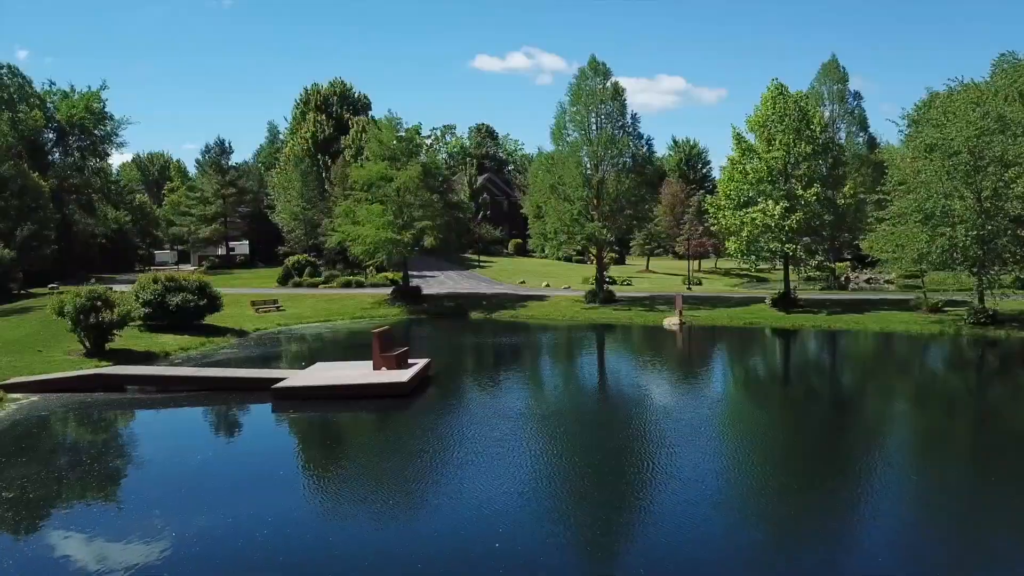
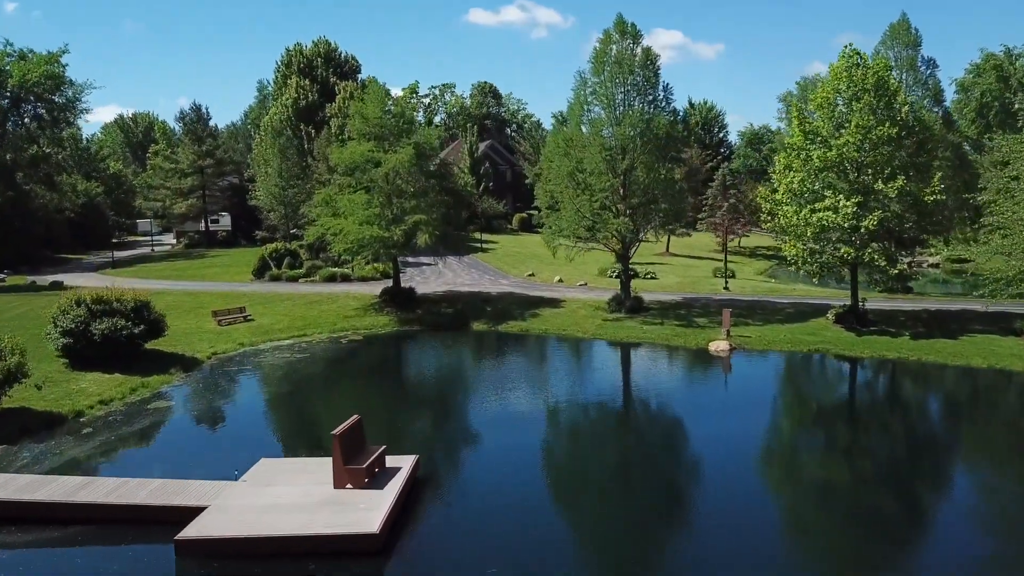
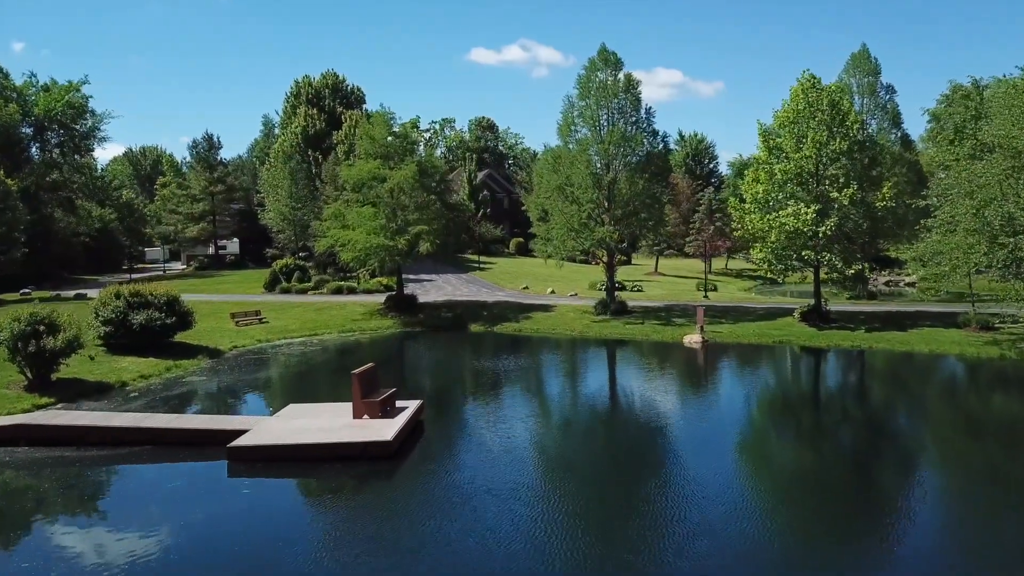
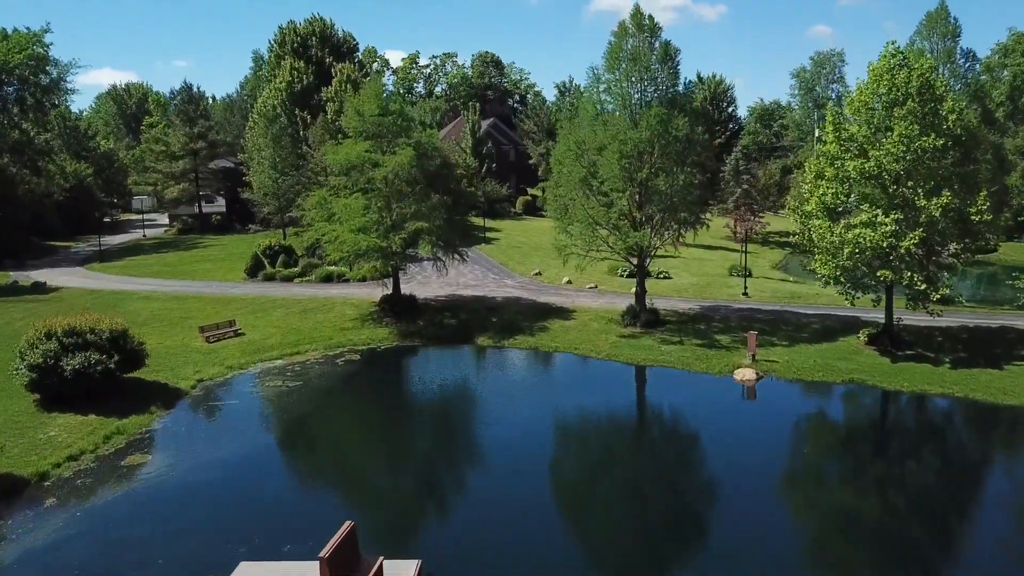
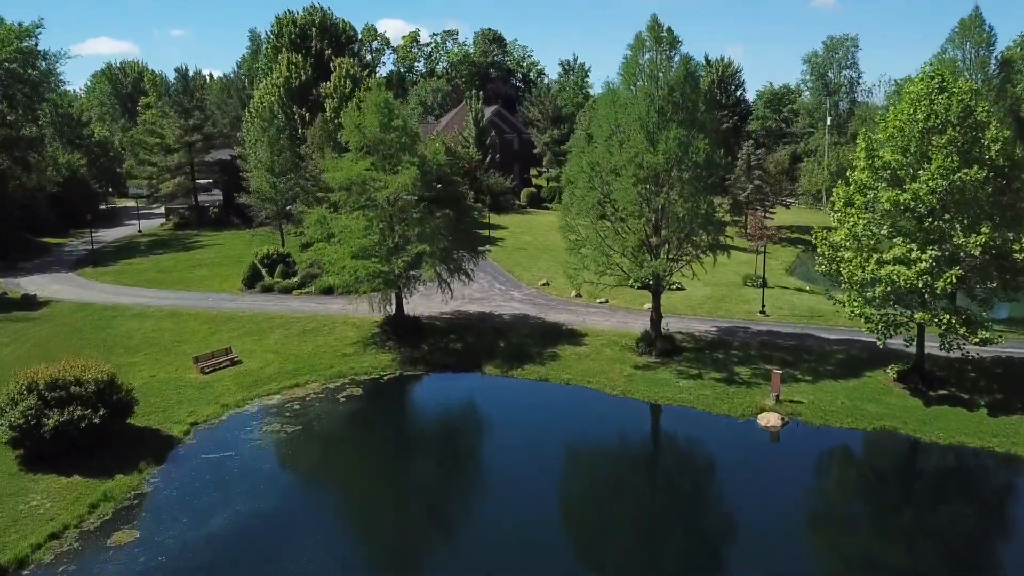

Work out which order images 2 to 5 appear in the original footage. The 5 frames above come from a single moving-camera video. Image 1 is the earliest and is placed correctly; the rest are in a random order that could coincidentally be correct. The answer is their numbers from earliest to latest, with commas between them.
3, 2, 4, 5
